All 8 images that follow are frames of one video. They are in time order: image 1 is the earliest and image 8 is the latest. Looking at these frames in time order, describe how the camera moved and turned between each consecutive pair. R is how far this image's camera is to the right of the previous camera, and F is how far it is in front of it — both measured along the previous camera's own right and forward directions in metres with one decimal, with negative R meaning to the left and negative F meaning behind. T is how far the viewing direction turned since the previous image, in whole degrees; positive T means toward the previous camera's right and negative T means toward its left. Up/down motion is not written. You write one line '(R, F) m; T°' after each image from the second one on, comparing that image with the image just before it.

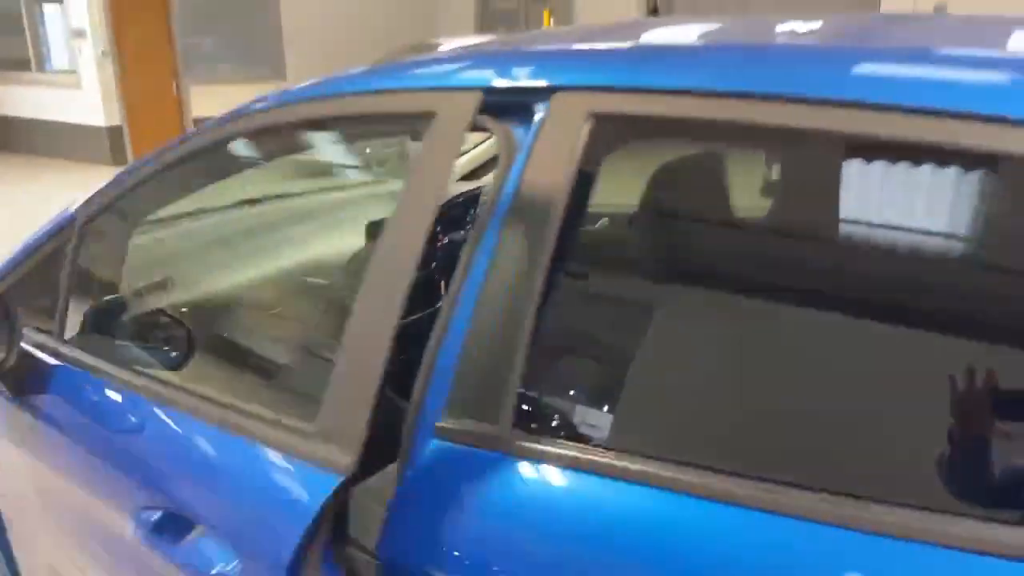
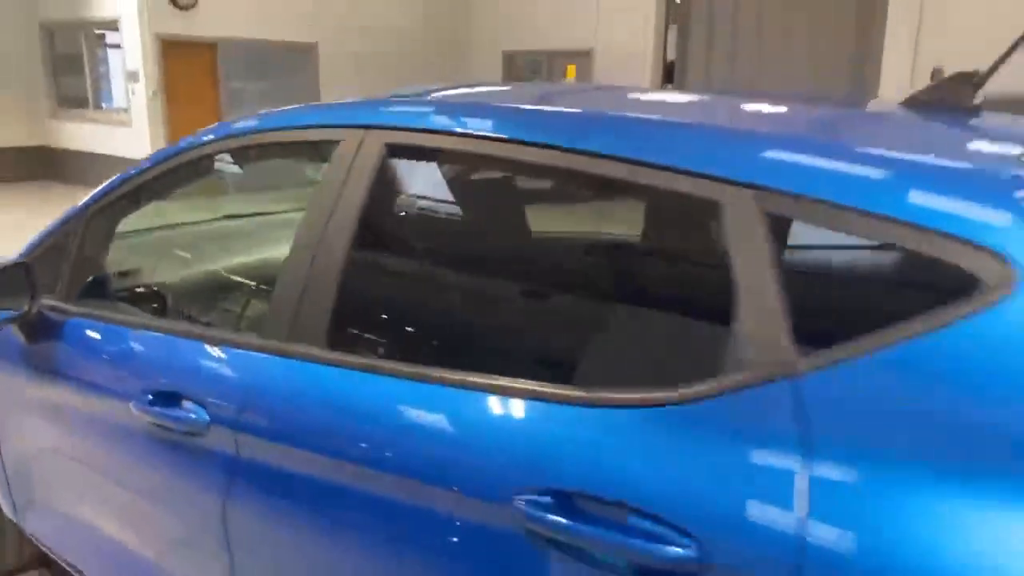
(+0.3, -0.4) m; -3°
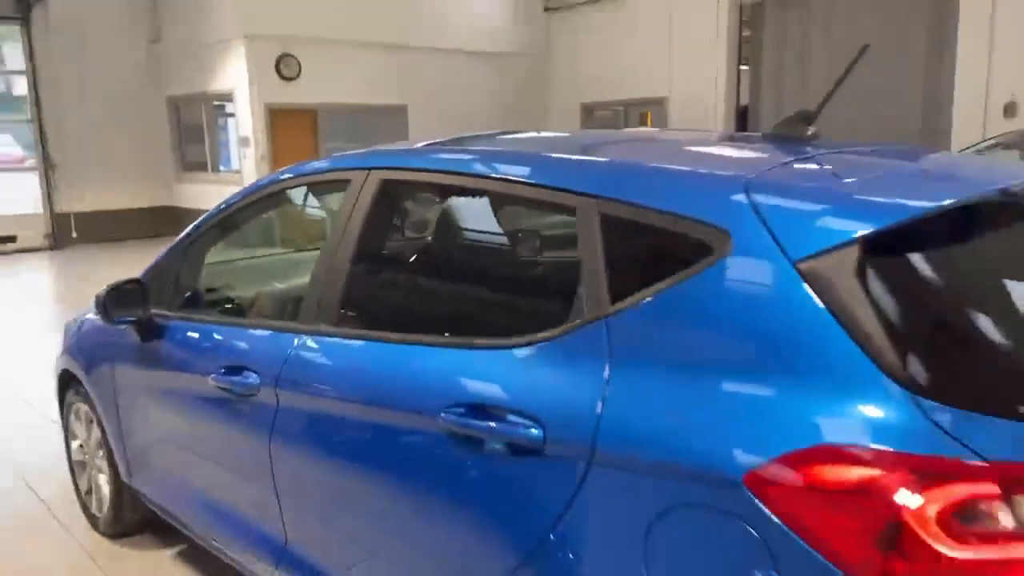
(+0.3, -0.5) m; -7°
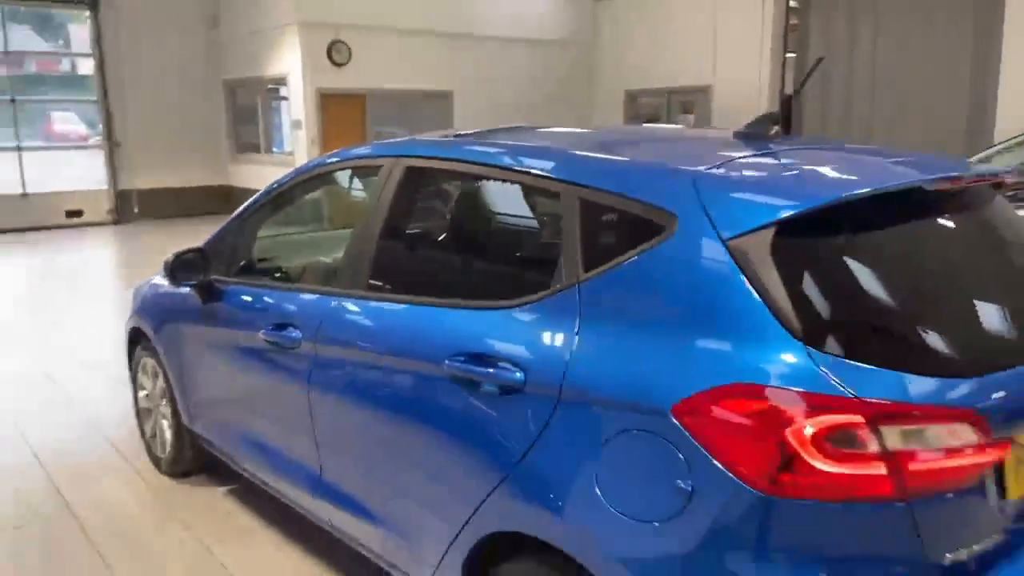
(+0.1, -0.3) m; -3°
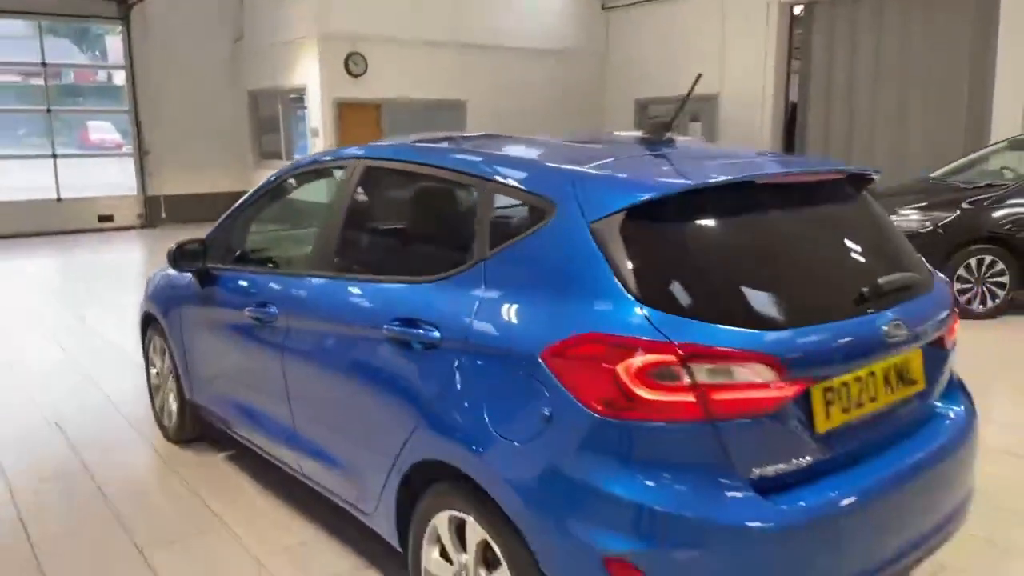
(+0.3, -0.4) m; -2°
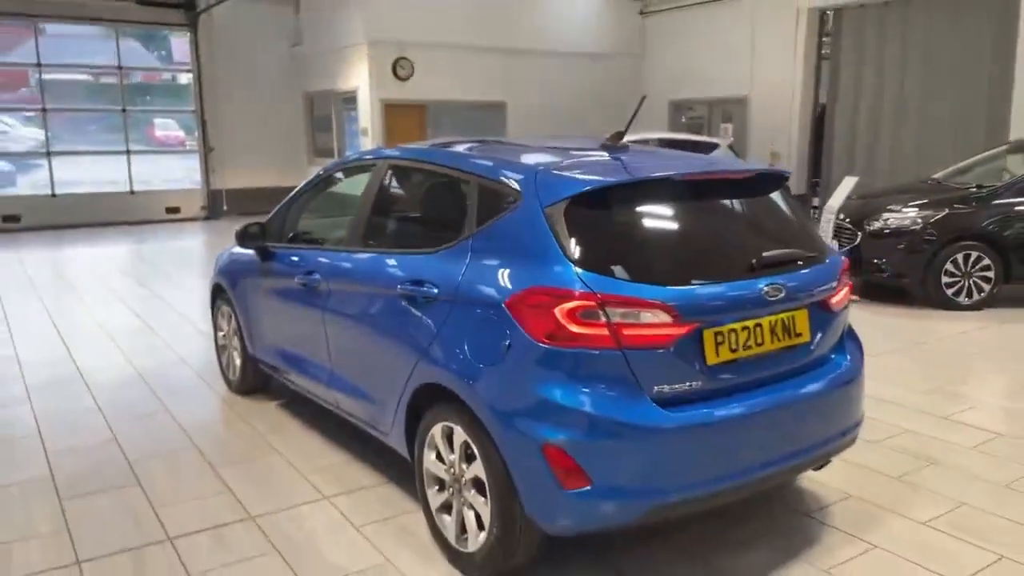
(+0.2, -0.7) m; -4°
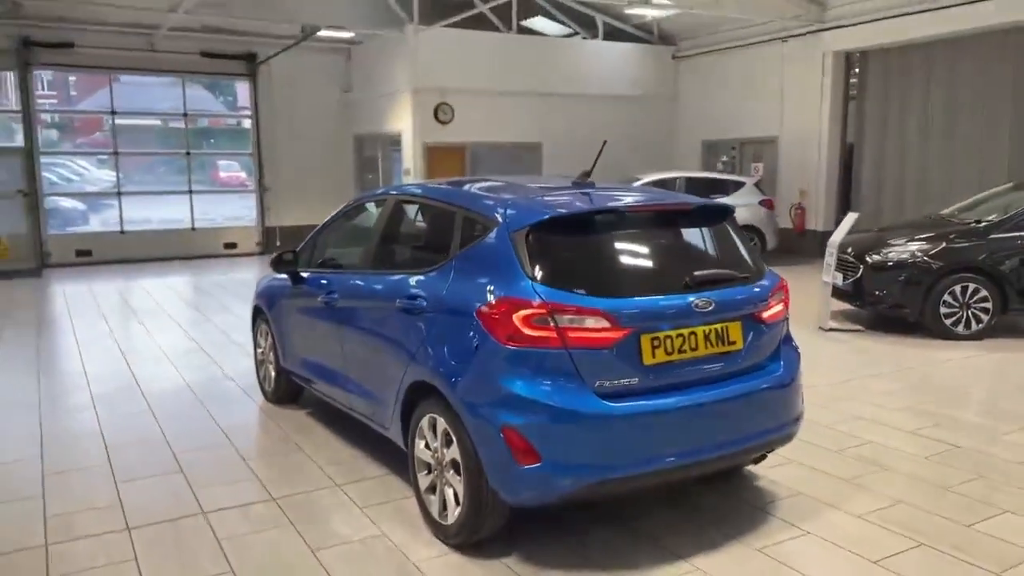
(+0.3, -0.5) m; -4°
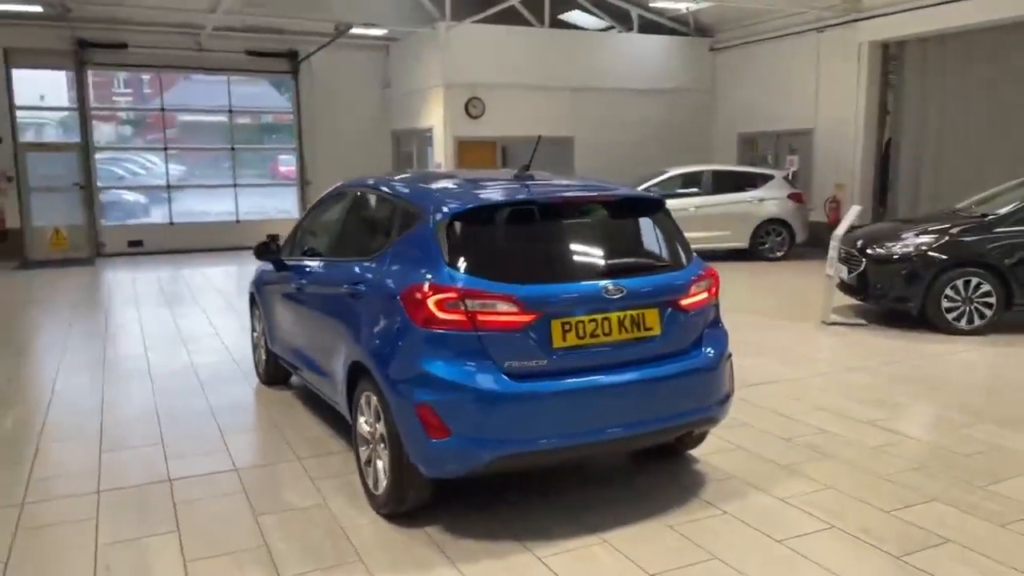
(+0.5, -0.2) m; -4°
